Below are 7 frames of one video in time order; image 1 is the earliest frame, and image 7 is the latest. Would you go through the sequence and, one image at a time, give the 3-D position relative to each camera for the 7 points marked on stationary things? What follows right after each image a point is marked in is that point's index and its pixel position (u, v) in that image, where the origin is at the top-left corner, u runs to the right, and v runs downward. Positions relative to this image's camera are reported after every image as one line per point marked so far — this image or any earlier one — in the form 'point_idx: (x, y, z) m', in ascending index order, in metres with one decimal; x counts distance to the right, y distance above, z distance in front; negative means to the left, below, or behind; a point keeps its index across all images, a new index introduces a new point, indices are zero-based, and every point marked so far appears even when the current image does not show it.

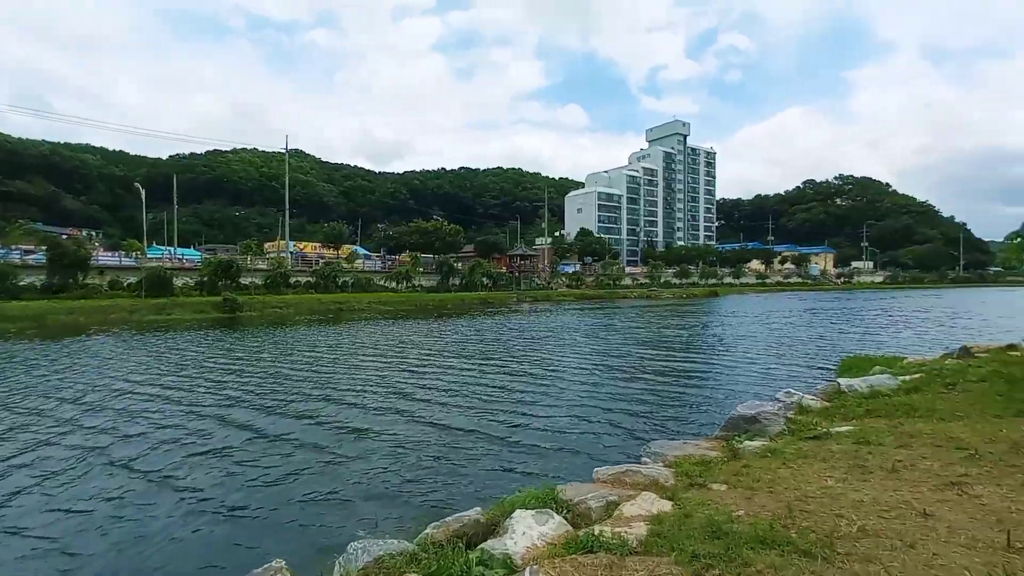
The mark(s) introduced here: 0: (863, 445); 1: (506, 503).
0: (+4.3, -1.9, +6.0) m
1: (-0.1, -2.4, +5.6) m
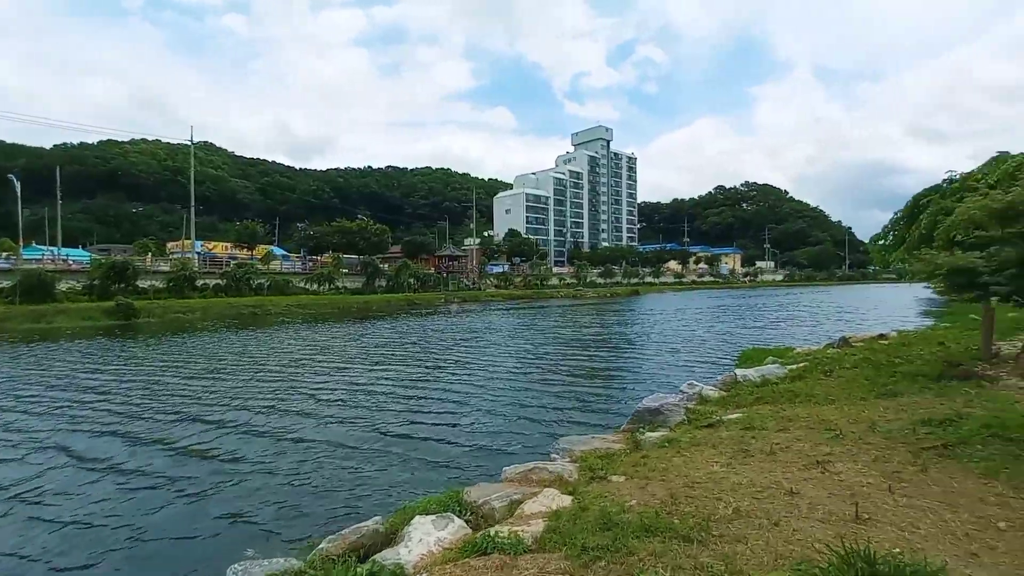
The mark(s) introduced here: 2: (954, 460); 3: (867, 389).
0: (+3.1, -1.9, +6.4) m
1: (-1.1, -2.4, +5.4) m
2: (+3.9, -1.5, +4.3) m
3: (+5.7, -1.6, +7.9) m
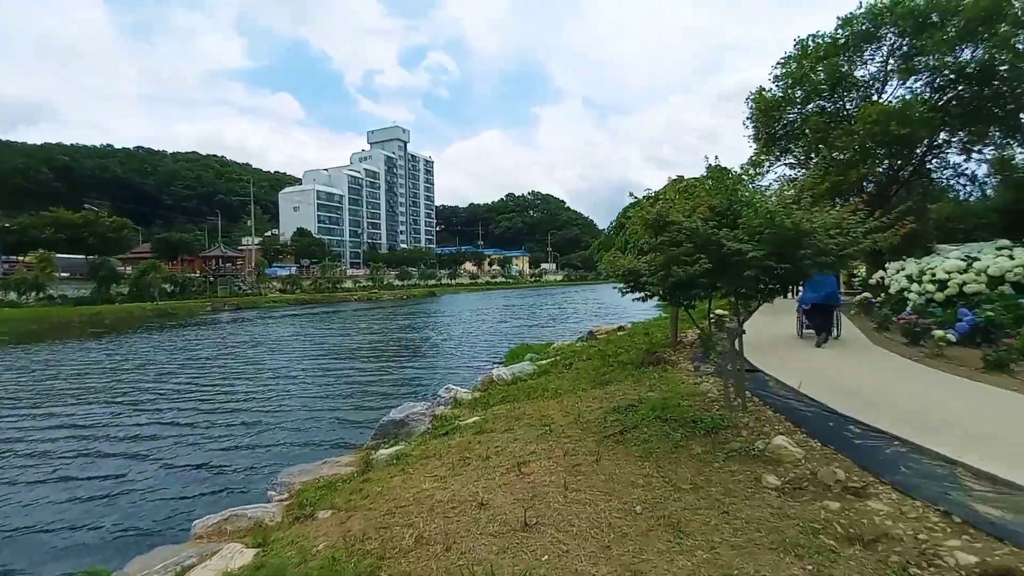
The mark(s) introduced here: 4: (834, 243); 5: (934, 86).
0: (-0.4, -1.9, +6.4) m
1: (-3.9, -2.6, +3.8) m
2: (+1.1, -1.5, +4.8) m
3: (+1.4, -1.7, +8.8) m
4: (+2.9, +0.4, +4.4) m
5: (+13.0, +6.0, +15.1) m
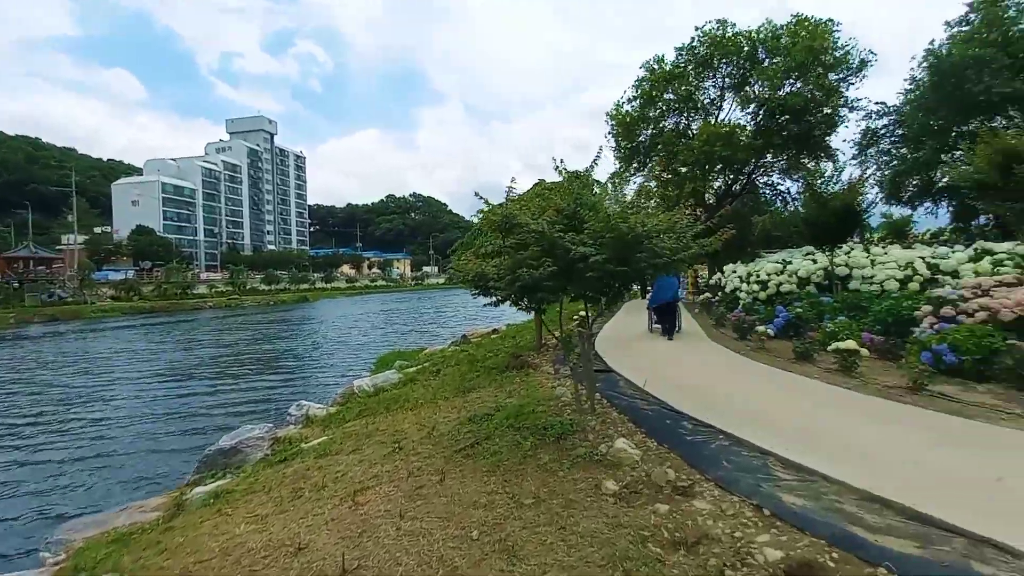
0: (-2.2, -2.0, +5.8) m
1: (-5.0, -2.6, +2.4) m
2: (-0.4, -1.6, +4.5) m
3: (-1.0, -1.7, +8.5) m
4: (+1.5, +0.4, +4.6) m
5: (+8.7, +6.0, +17.4) m
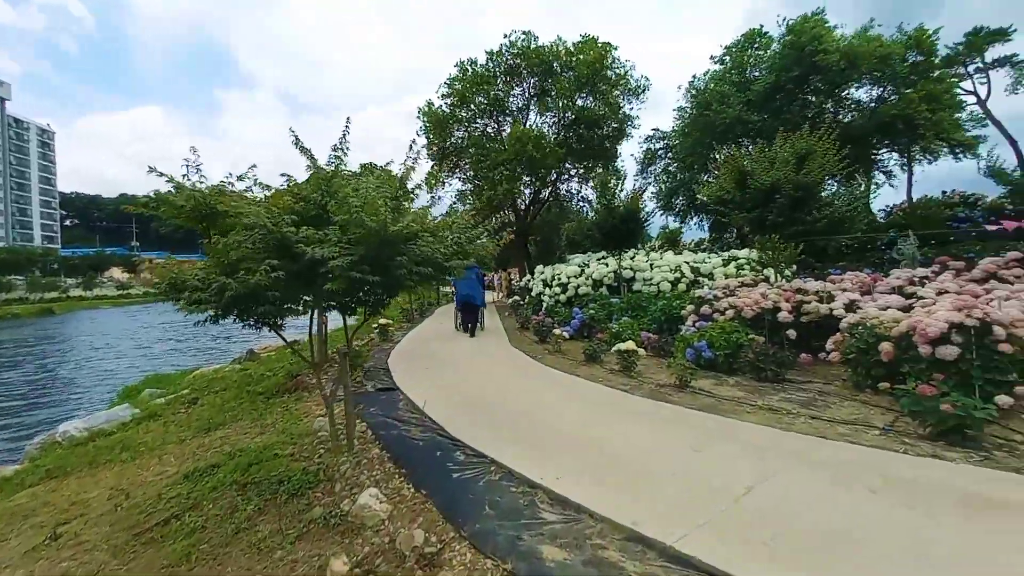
0: (-4.4, -2.1, +3.7) m
1: (-5.9, -2.7, -0.5) m
2: (-2.3, -1.7, +3.1) m
3: (-4.3, -1.8, +6.7) m
4: (-0.6, +0.3, +3.8) m
5: (+1.7, +6.0, +18.3) m
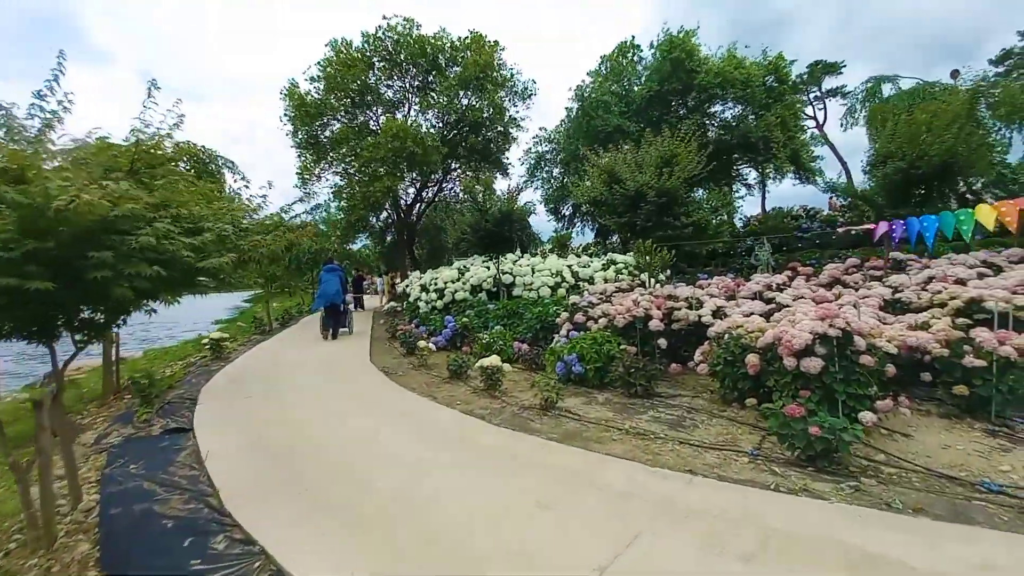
0: (-5.5, -2.2, +1.7) m
1: (-6.1, -2.8, -2.7) m
2: (-3.3, -1.7, +1.6) m
3: (-5.9, -2.0, +4.6) m
4: (-1.8, +0.3, +2.6) m
5: (-2.5, +5.8, +17.3) m
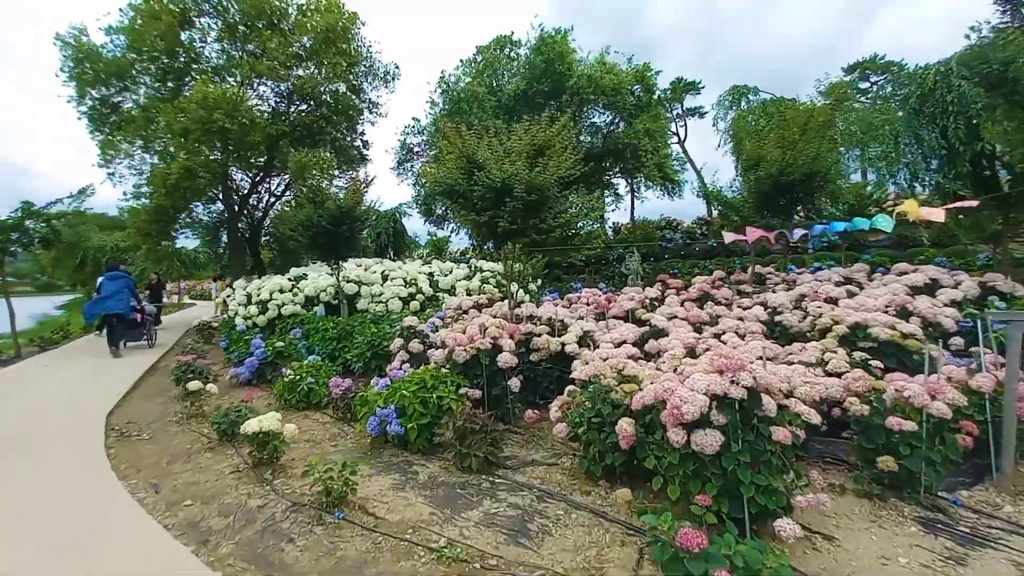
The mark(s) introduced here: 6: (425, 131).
0: (-6.1, -2.3, -1.4) m
1: (-5.6, -2.9, -5.8) m
2: (-3.9, -1.9, -1.0) m
3: (-7.2, -2.1, +1.4) m
4: (-2.7, +0.1, +0.4) m
5: (-6.8, +5.5, +14.6) m
6: (-3.1, +5.5, +17.0) m
